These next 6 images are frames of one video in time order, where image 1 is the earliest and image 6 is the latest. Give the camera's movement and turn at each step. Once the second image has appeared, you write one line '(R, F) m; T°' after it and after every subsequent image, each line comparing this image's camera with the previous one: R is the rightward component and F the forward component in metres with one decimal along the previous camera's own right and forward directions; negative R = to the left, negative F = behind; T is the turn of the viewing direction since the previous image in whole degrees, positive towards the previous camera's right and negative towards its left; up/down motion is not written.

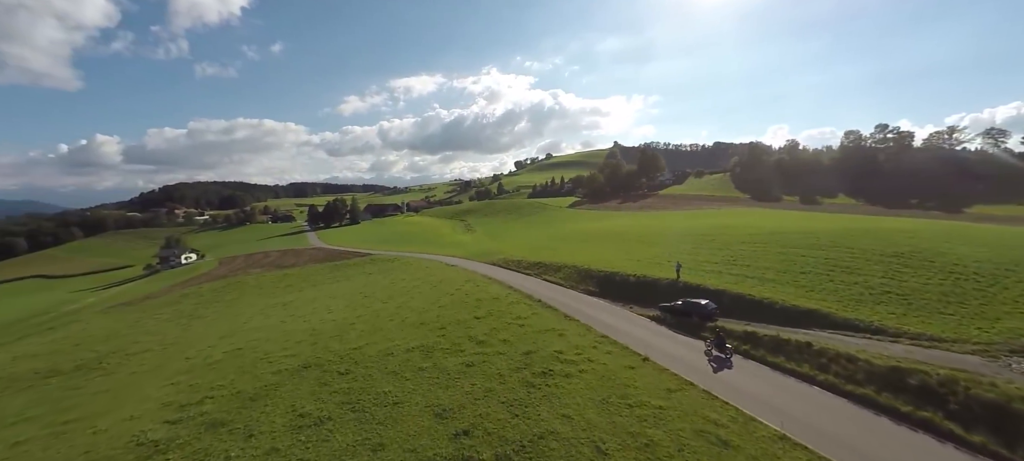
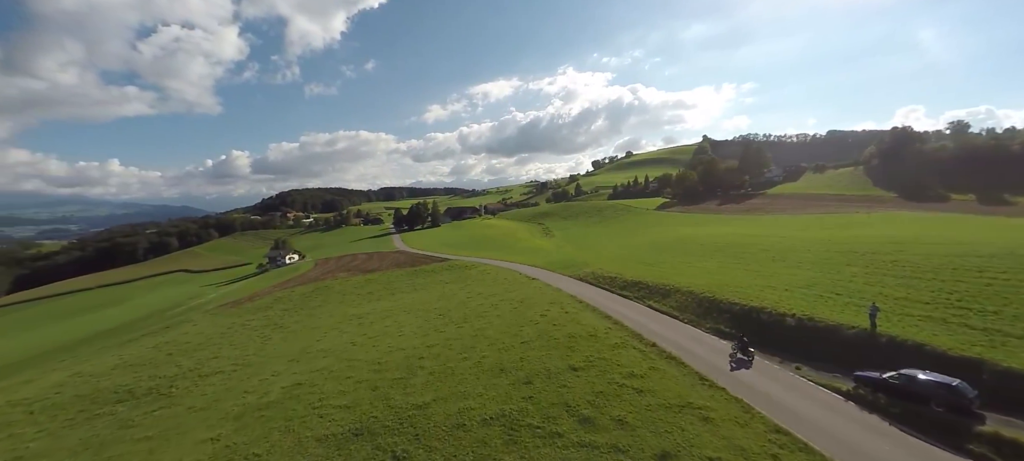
(-1.1, +4.5) m; -11°
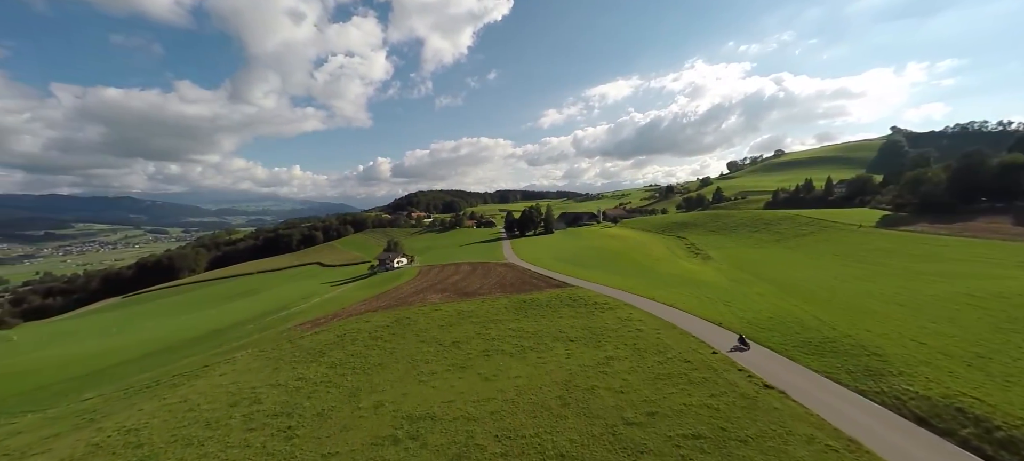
(-4.3, +17.8) m; -16°
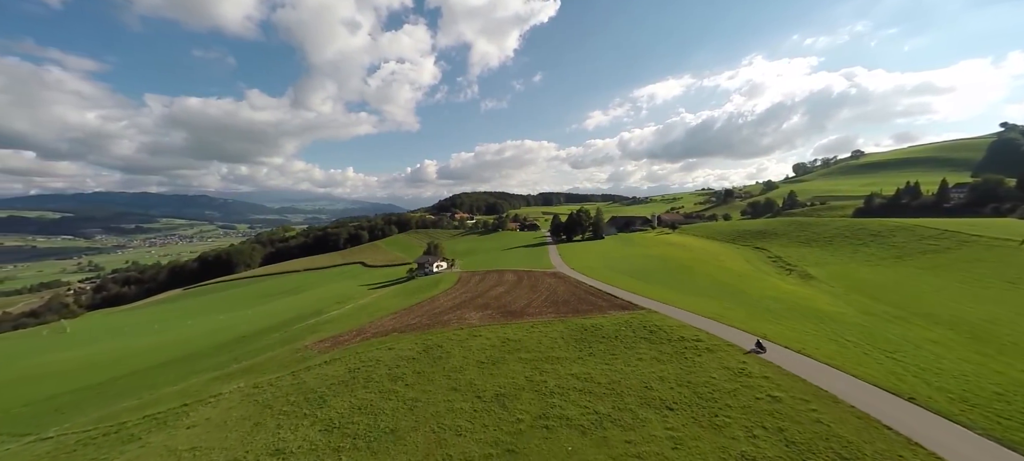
(-1.5, +9.0) m; -6°
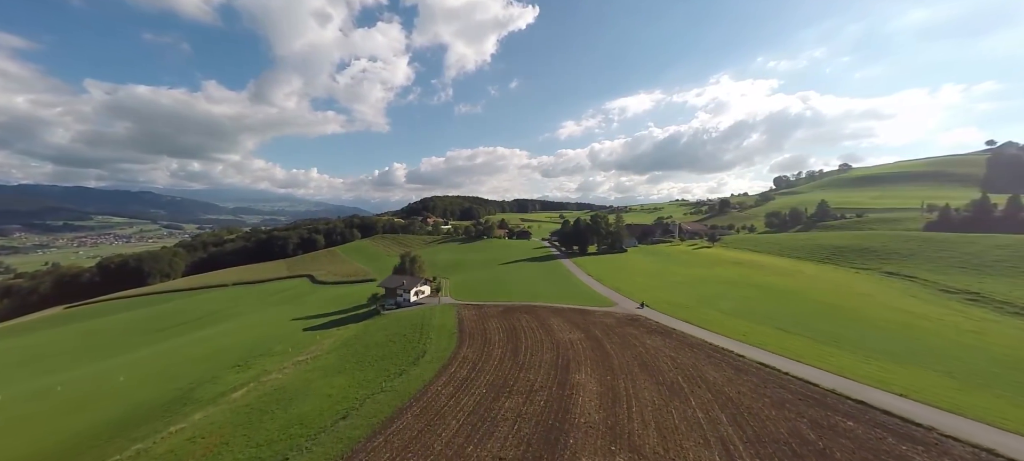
(-8.2, +32.5) m; +4°
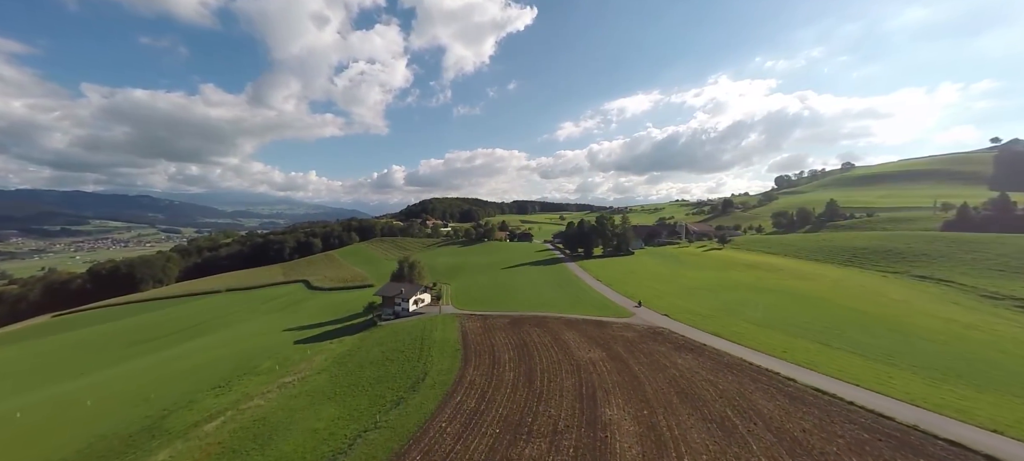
(-0.9, +3.9) m; 0°
